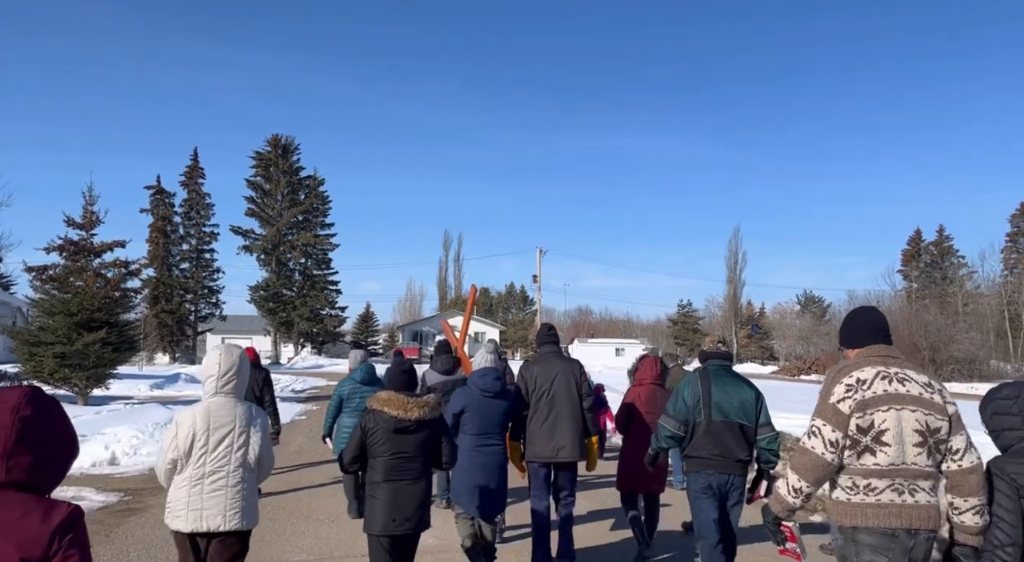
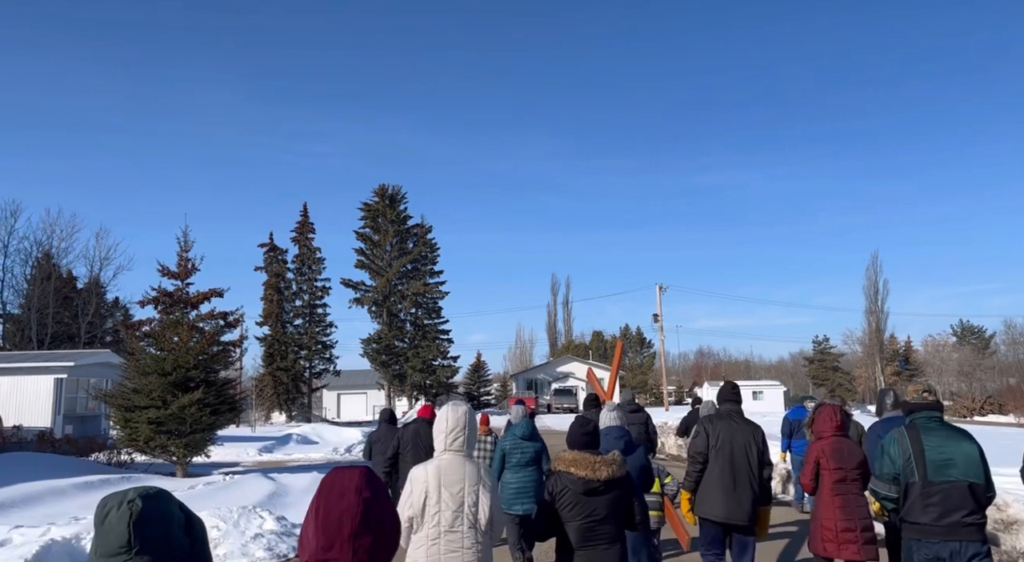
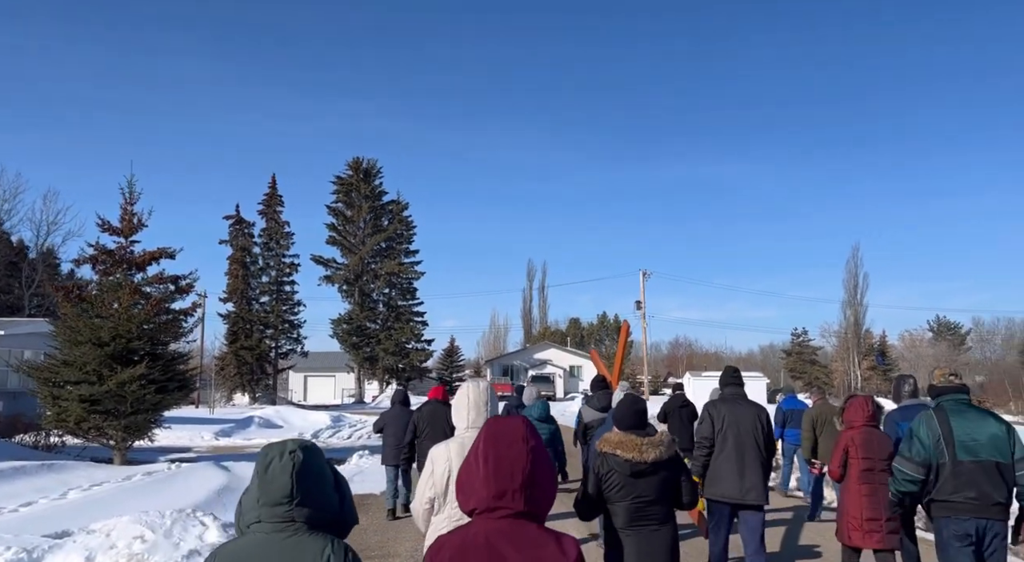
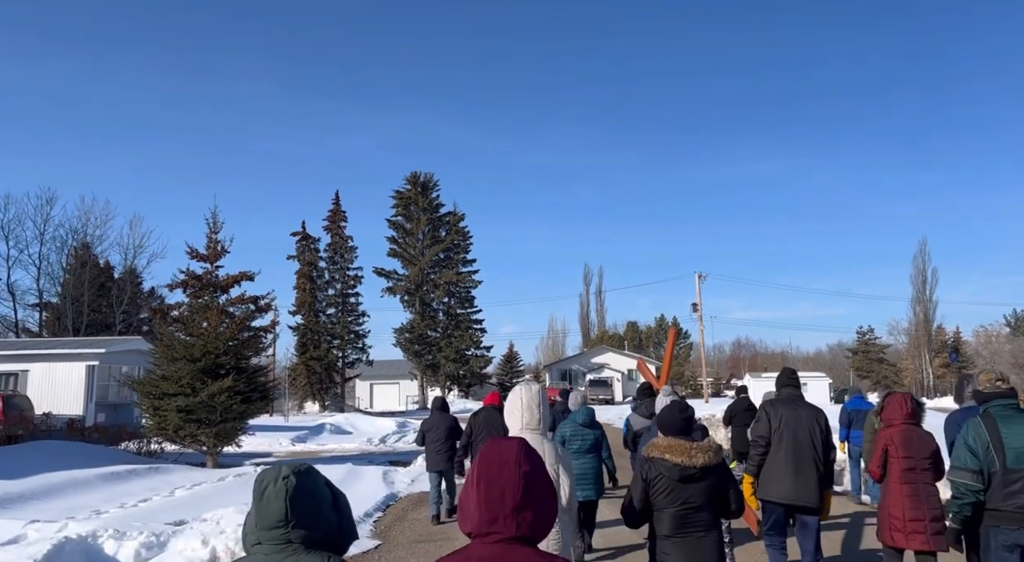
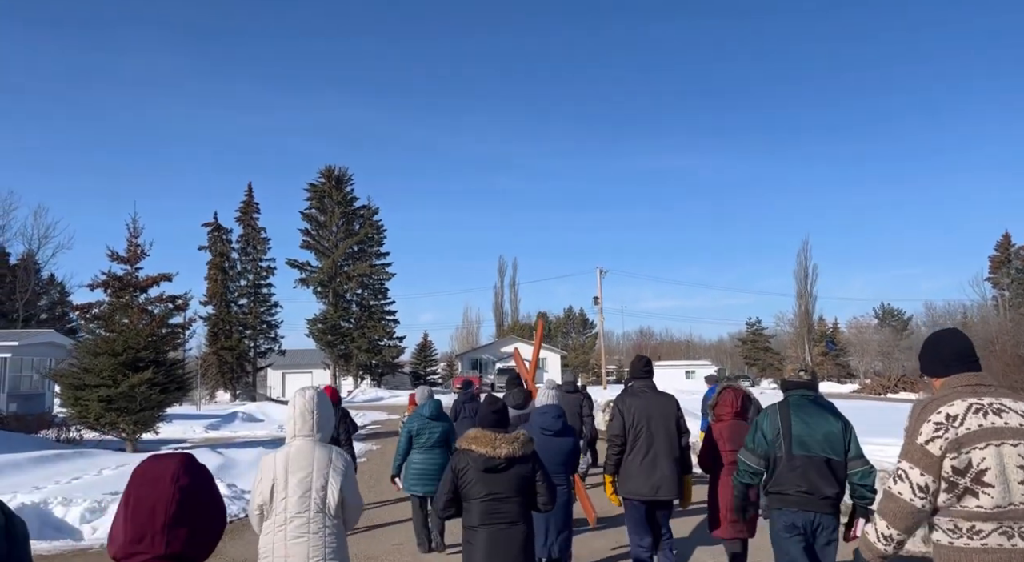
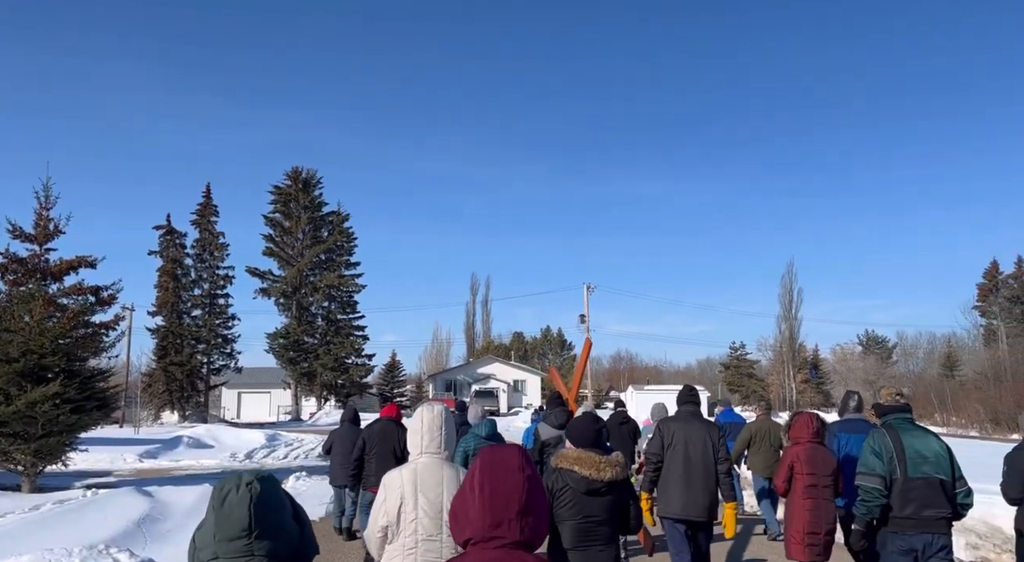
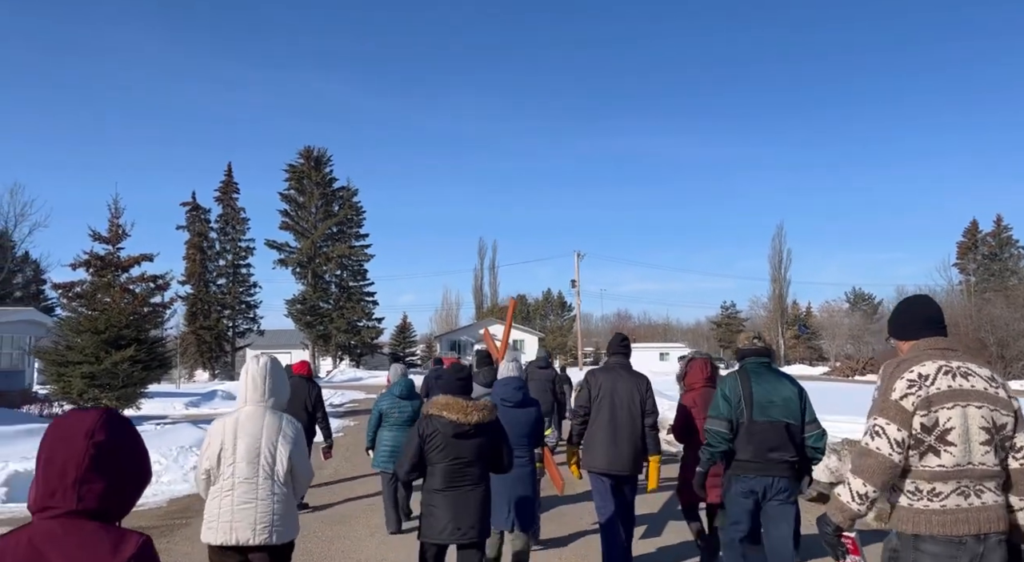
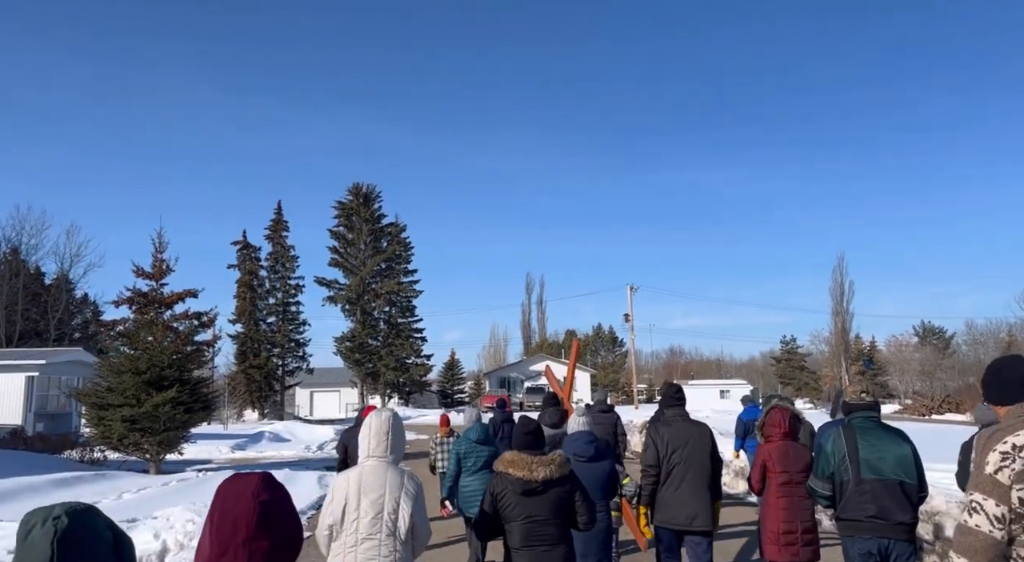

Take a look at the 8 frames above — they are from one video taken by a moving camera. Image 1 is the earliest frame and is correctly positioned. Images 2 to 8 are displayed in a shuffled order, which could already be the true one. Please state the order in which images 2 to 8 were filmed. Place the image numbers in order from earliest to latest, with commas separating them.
7, 5, 8, 2, 4, 3, 6
